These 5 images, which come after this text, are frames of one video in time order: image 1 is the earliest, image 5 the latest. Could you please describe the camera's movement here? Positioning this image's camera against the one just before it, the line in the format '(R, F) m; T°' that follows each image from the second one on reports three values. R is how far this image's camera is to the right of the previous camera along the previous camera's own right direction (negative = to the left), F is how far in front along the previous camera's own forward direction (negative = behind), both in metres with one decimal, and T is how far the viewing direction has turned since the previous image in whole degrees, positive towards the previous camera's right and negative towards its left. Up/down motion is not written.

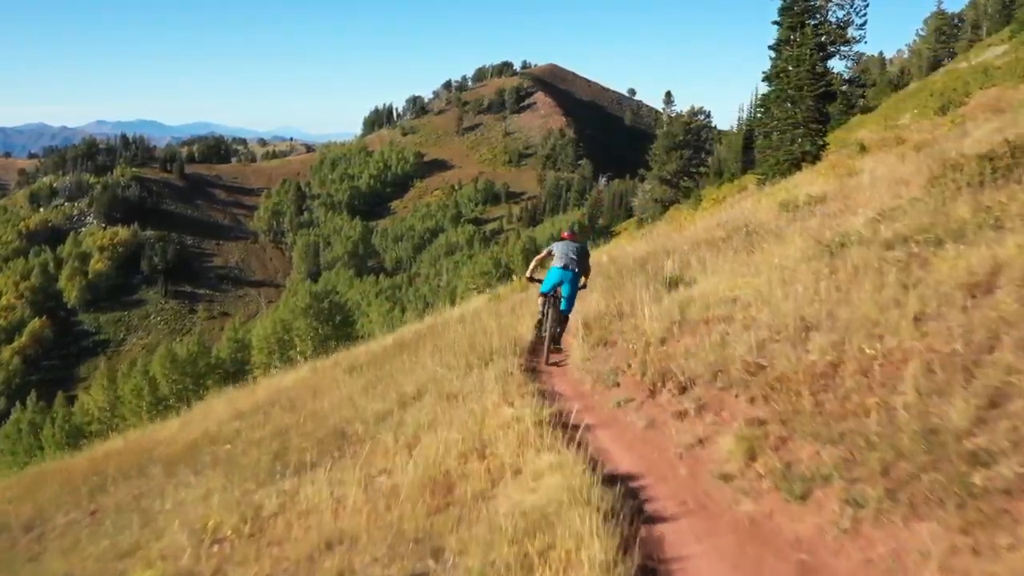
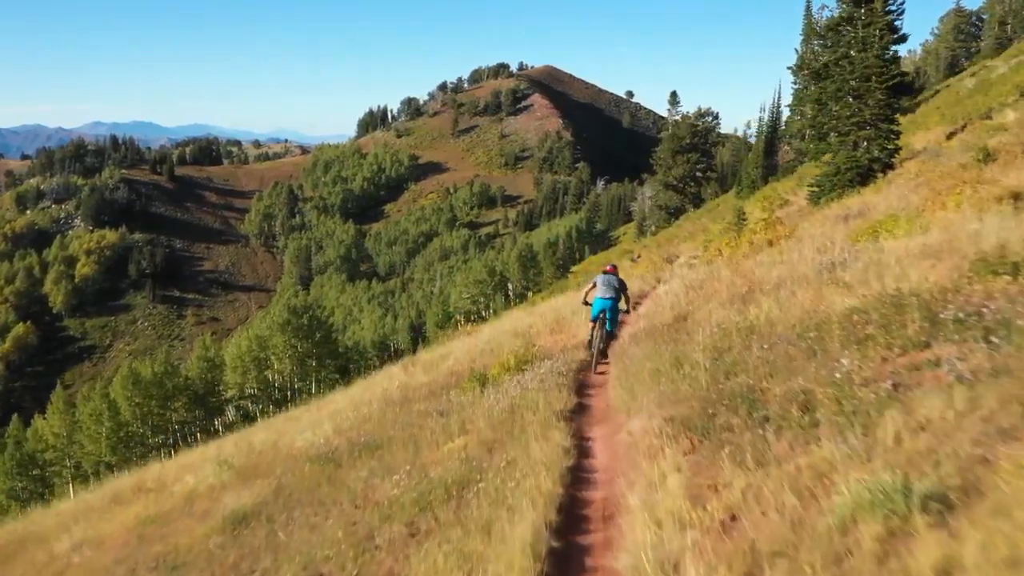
(+0.1, +6.4) m; 0°
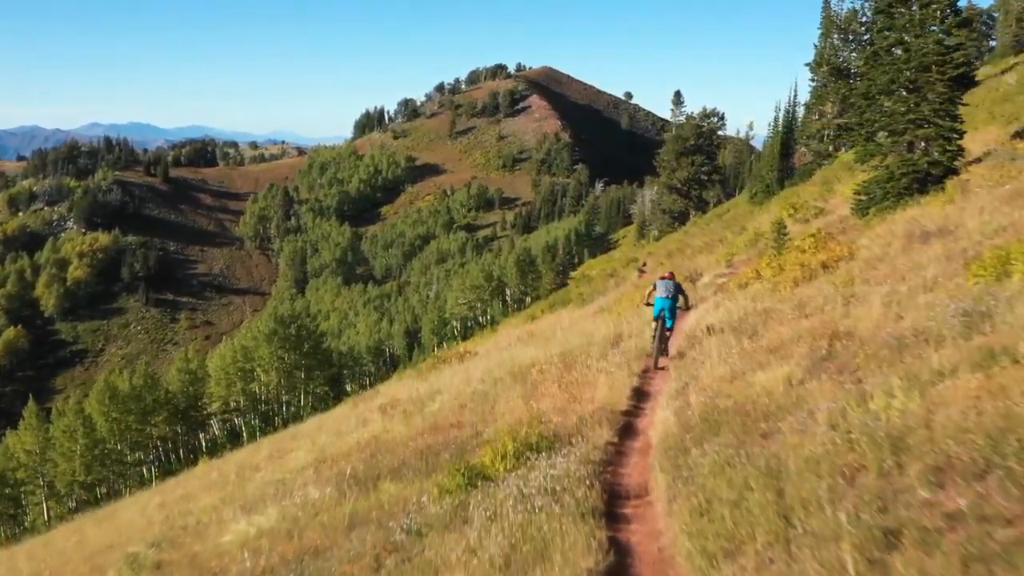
(0.0, +3.6) m; 0°
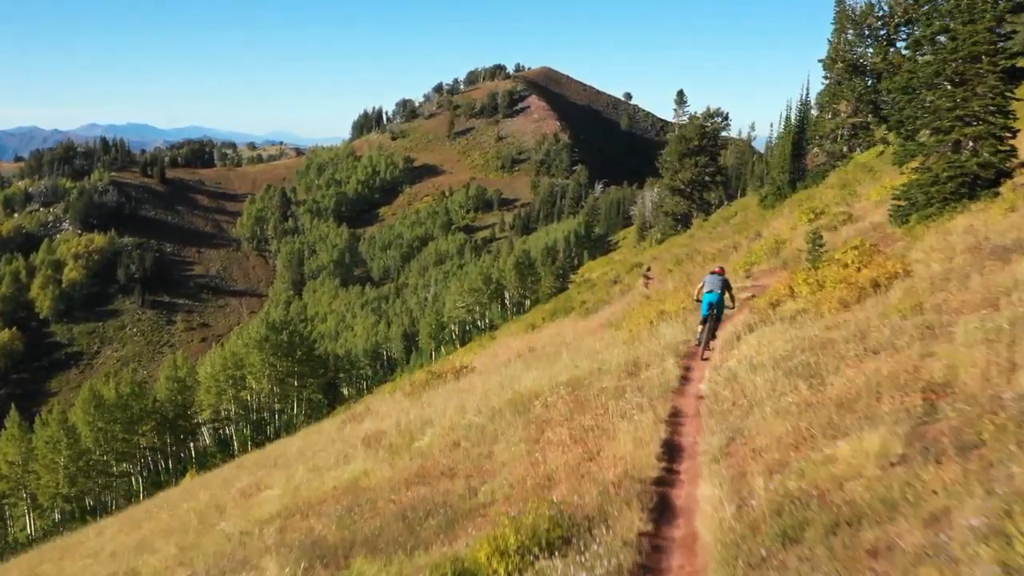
(0.0, +2.2) m; 0°
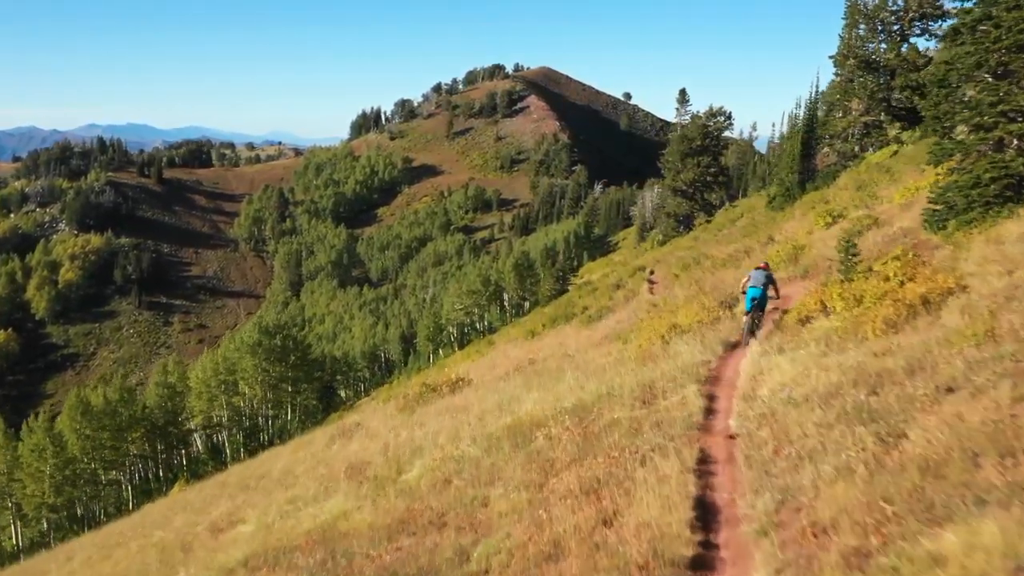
(0.0, +1.7) m; 0°
